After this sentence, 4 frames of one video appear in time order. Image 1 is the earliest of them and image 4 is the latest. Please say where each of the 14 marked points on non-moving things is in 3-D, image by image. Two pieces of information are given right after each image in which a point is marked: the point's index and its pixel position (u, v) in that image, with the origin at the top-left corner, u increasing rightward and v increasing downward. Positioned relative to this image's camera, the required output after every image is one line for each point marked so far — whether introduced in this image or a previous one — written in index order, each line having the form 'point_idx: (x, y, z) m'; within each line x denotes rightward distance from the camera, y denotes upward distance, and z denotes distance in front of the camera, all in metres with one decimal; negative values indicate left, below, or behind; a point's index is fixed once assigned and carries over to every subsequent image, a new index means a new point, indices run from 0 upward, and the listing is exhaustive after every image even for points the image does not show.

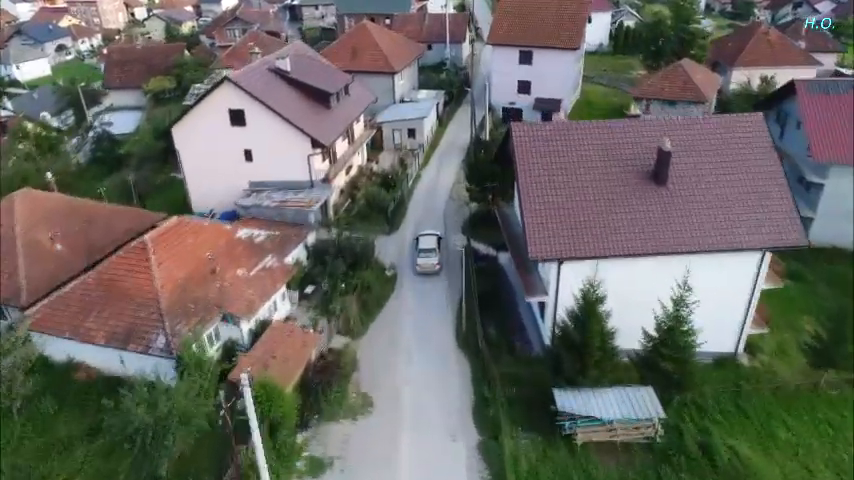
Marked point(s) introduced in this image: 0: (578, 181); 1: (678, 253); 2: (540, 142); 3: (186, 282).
0: (+4.2, +1.6, +16.9) m
1: (+6.7, -0.4, +16.0) m
2: (+3.2, +2.8, +17.4) m
3: (-6.8, -1.2, +16.9) m
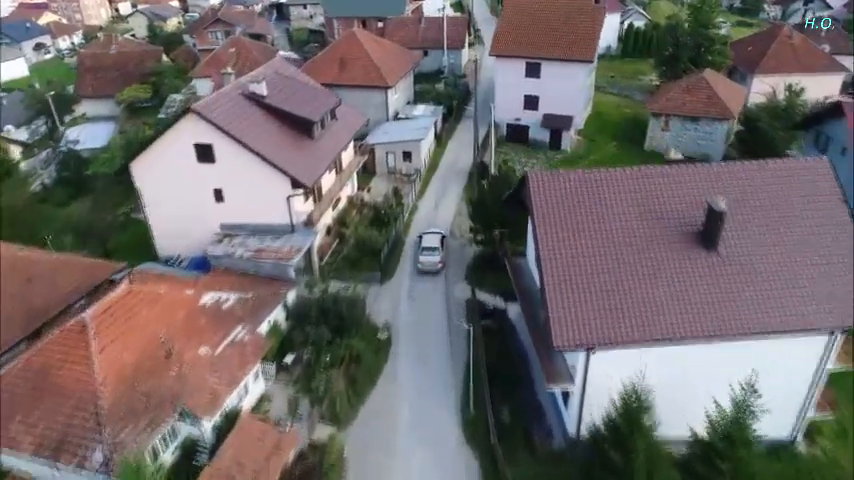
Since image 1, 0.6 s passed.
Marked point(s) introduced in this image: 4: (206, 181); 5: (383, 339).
0: (+4.2, -0.1, +14.0) m
1: (+6.7, -2.1, +13.1) m
2: (+3.2, +1.0, +14.4) m
3: (-6.8, -3.0, +13.9) m
4: (-7.2, +1.9, +19.5) m
5: (-1.3, -2.9, +18.1) m
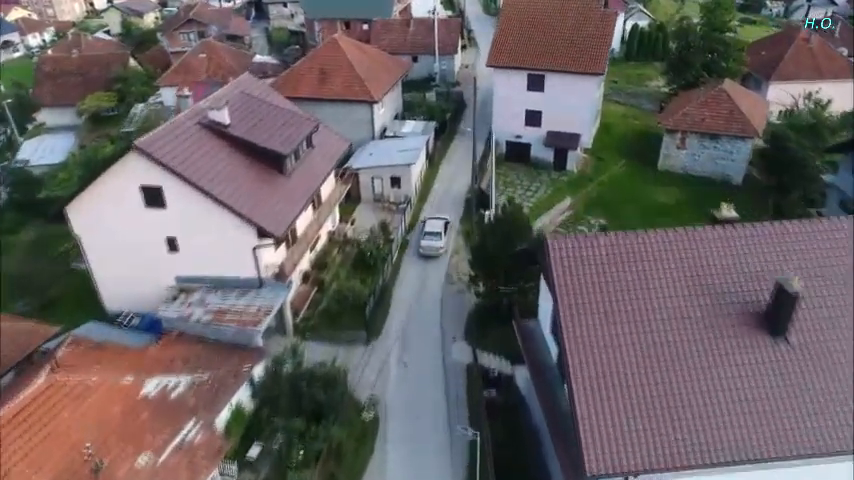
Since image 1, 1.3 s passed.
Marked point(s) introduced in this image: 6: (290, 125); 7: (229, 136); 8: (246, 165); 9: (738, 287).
0: (+4.1, -1.7, +11.1) m
1: (+6.6, -3.7, +10.3) m
2: (+3.1, -0.6, +11.5) m
3: (-6.8, -4.7, +10.9) m
4: (-7.4, +0.3, +16.4) m
5: (-1.5, -4.5, +15.1) m
6: (-4.3, +3.5, +18.7) m
7: (-5.7, +2.9, +17.3) m
8: (-5.1, +2.1, +17.1) m
9: (+5.9, -0.9, +11.3) m
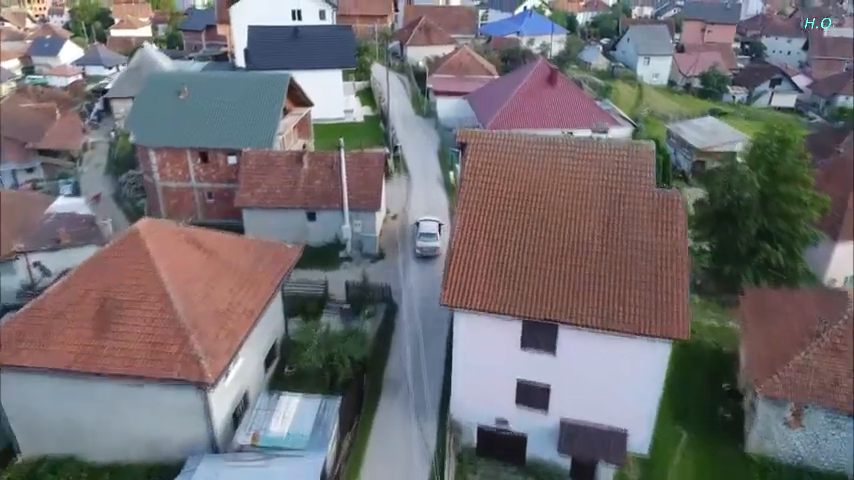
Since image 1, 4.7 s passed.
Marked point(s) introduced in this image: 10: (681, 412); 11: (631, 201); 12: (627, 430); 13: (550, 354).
0: (+3.9, -9.2, -2.3) m
1: (+6.5, -11.1, -2.9) m
2: (+2.8, -8.1, -1.9) m
3: (-6.8, -12.4, -4.0) m
4: (-8.2, -7.9, +1.7) m
5: (-2.0, -12.5, +0.8) m
6: (-5.5, -4.8, +4.6) m
7: (-6.7, -5.3, +3.0) m
8: (-6.1, -6.1, +2.8) m
9: (+5.6, -8.4, -1.8) m
10: (+7.1, -4.6, +16.7) m
11: (+4.5, +0.9, +13.2) m
12: (+4.4, -4.1, +13.3) m
13: (+2.6, -2.4, +12.8) m
